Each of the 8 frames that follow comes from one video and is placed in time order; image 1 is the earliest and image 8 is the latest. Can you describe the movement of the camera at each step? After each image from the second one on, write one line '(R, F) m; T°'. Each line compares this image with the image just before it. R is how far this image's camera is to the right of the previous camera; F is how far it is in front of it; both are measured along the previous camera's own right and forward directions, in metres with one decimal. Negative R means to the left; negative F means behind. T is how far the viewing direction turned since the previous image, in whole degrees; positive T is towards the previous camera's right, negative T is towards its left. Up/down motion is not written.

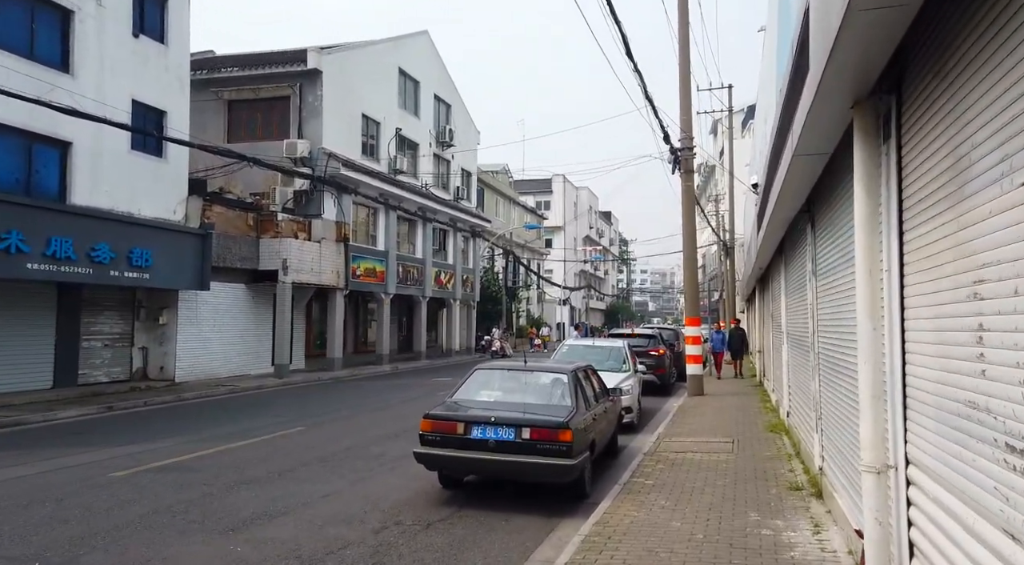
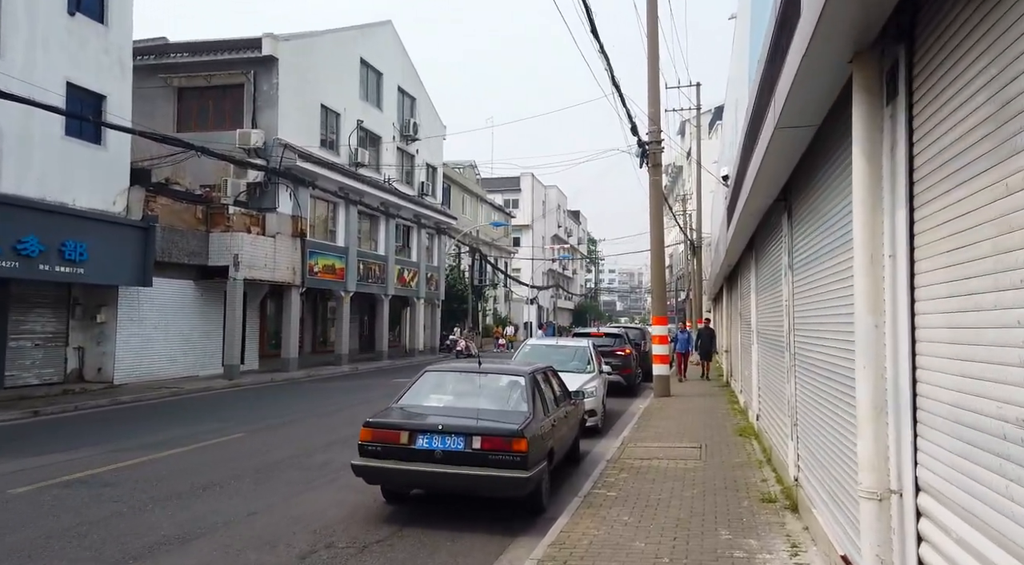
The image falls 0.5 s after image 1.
(+0.2, +0.7) m; +3°
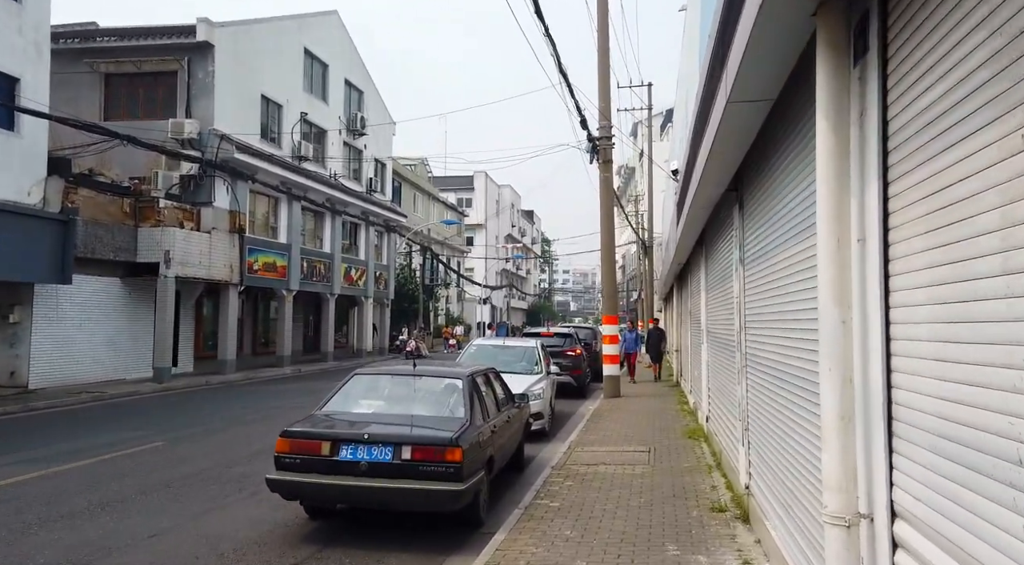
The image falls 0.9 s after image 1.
(+0.2, +0.5) m; +4°
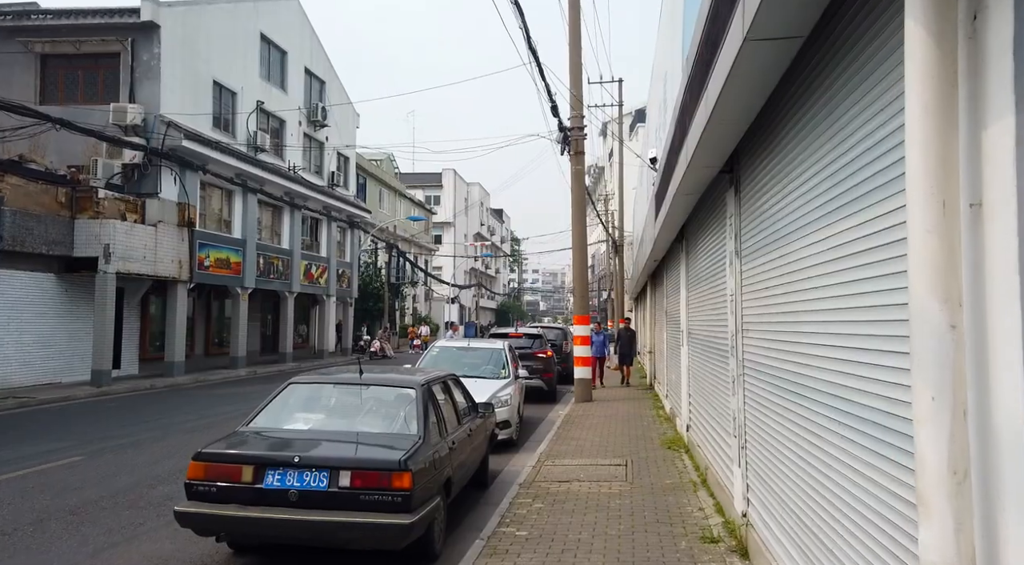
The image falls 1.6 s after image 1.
(+0.1, +0.9) m; +3°
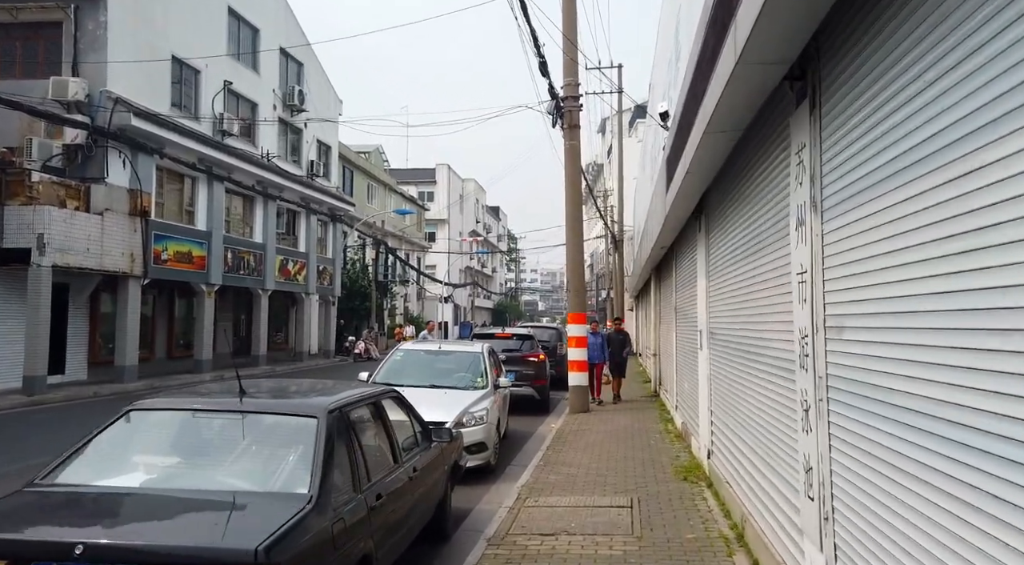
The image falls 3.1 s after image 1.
(+0.3, +2.0) m; 0°
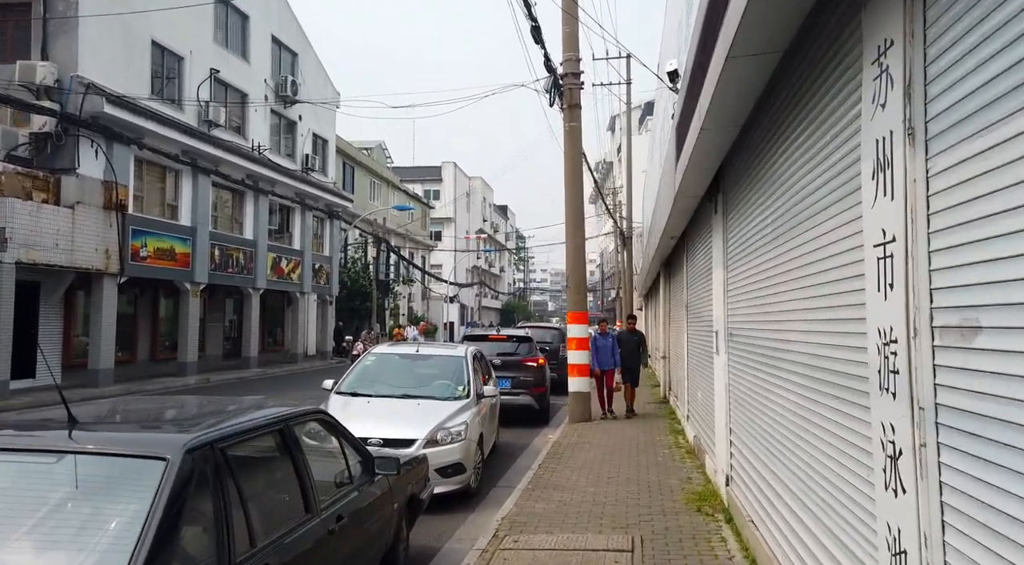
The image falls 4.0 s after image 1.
(+0.3, +1.3) m; -1°
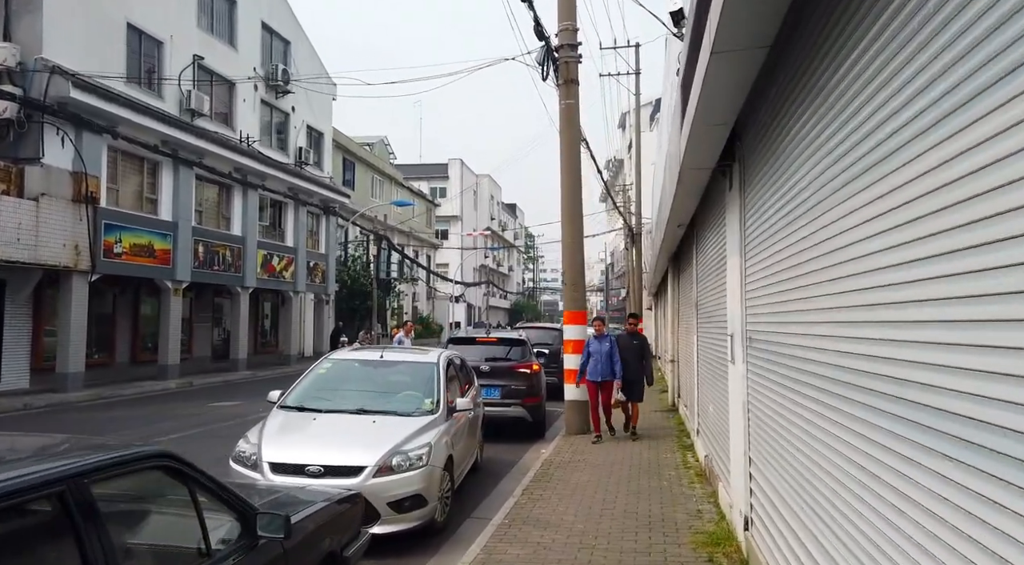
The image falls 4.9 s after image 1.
(+0.4, +1.3) m; -1°
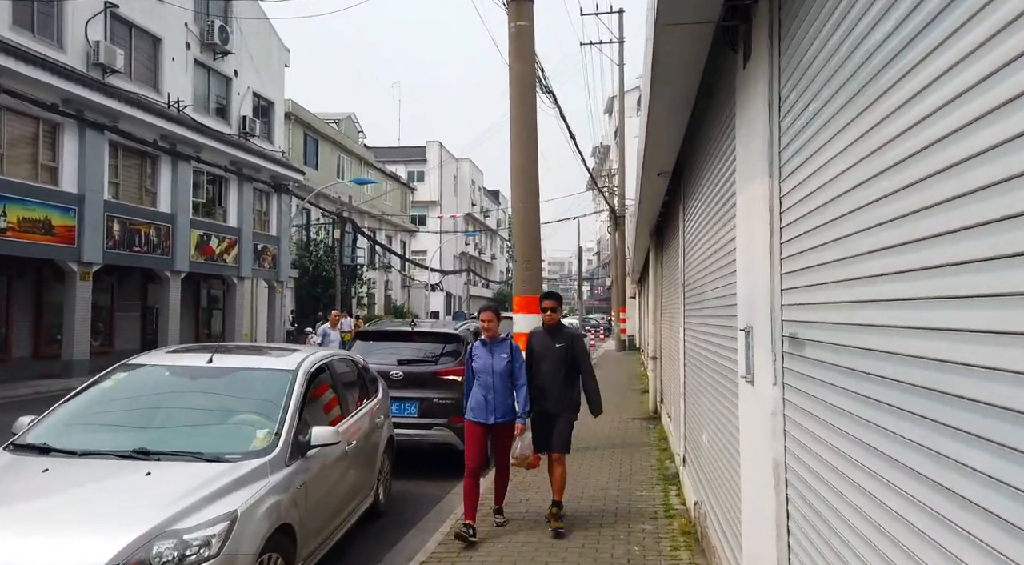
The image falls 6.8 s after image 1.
(+0.7, +2.5) m; +1°
